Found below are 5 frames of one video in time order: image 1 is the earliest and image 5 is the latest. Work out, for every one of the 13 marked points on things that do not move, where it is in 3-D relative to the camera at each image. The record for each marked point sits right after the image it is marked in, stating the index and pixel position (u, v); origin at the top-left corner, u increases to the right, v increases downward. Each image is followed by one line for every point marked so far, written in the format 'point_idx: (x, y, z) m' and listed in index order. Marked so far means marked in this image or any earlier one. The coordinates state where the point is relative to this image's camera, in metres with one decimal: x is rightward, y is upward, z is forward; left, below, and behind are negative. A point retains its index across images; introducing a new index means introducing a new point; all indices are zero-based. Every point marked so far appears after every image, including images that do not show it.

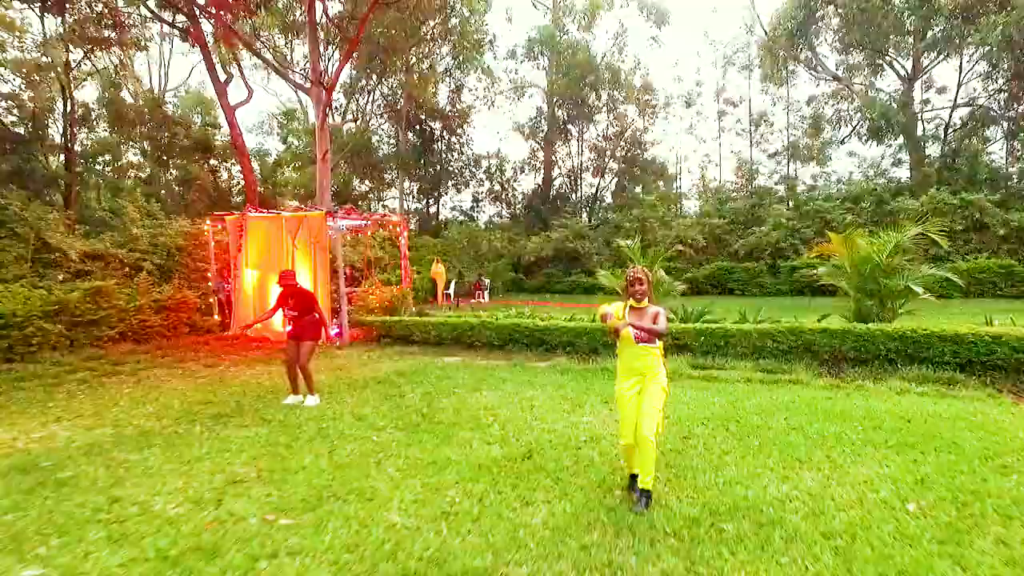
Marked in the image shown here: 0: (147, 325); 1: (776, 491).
0: (-5.5, -0.6, +11.6) m
1: (+1.3, -1.0, +3.8) m
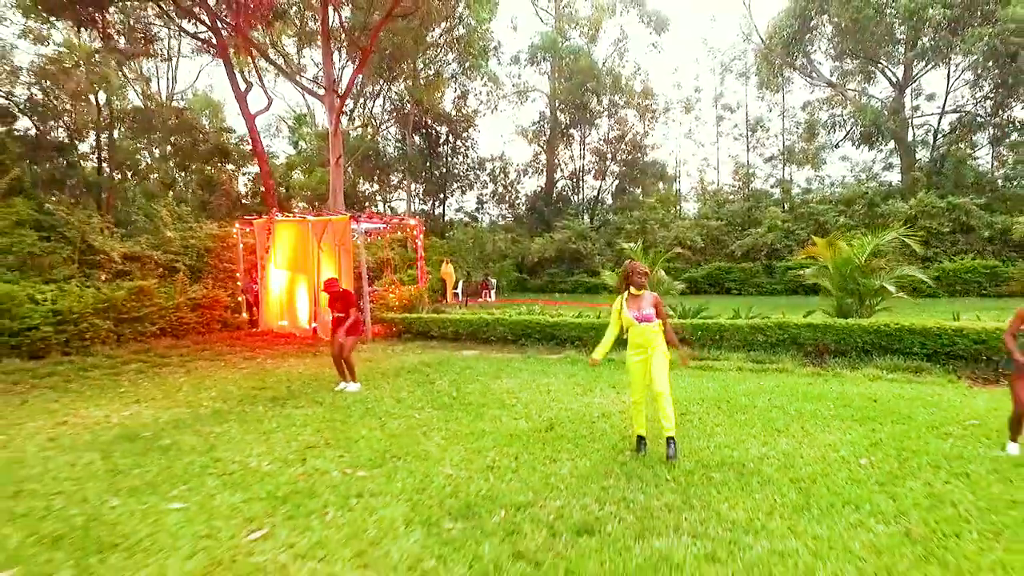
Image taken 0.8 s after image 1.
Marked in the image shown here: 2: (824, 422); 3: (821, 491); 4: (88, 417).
0: (-5.4, -0.5, +12.4) m
1: (+1.5, -1.0, +4.7) m
2: (+2.3, -1.0, +5.5) m
3: (+1.6, -1.0, +3.9) m
4: (-3.5, -1.1, +6.3) m
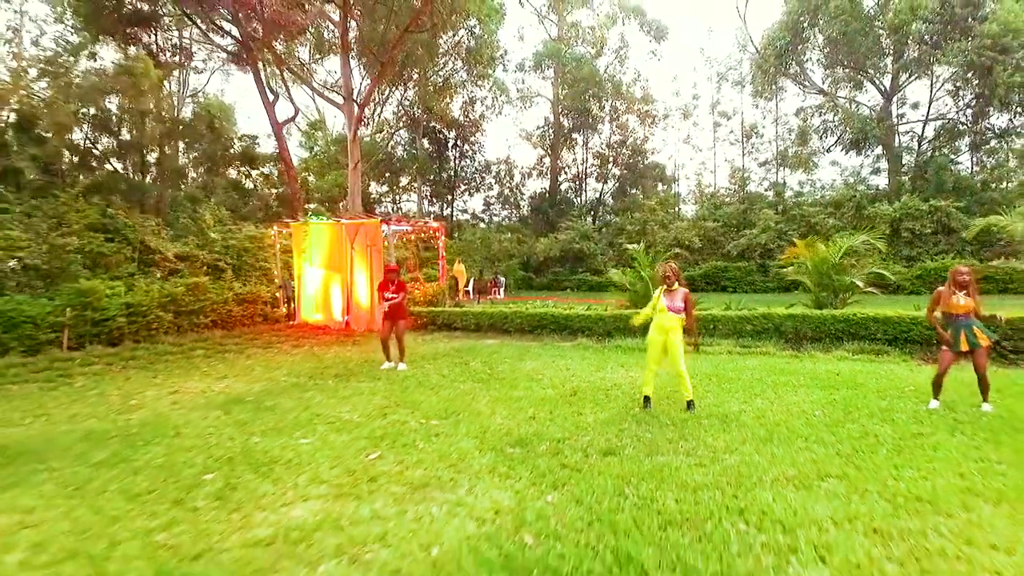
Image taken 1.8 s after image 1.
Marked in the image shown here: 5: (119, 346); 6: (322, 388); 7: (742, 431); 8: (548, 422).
0: (-5.1, -0.5, +13.8) m
1: (+1.8, -0.9, +6.1) m
2: (+2.5, -0.9, +6.9) m
3: (+1.9, -1.0, +5.2) m
4: (-3.2, -1.0, +7.6) m
5: (-5.8, -0.8, +11.3) m
6: (-1.9, -1.0, +7.5) m
7: (+1.6, -1.0, +5.2) m
8: (+0.3, -1.0, +5.7) m
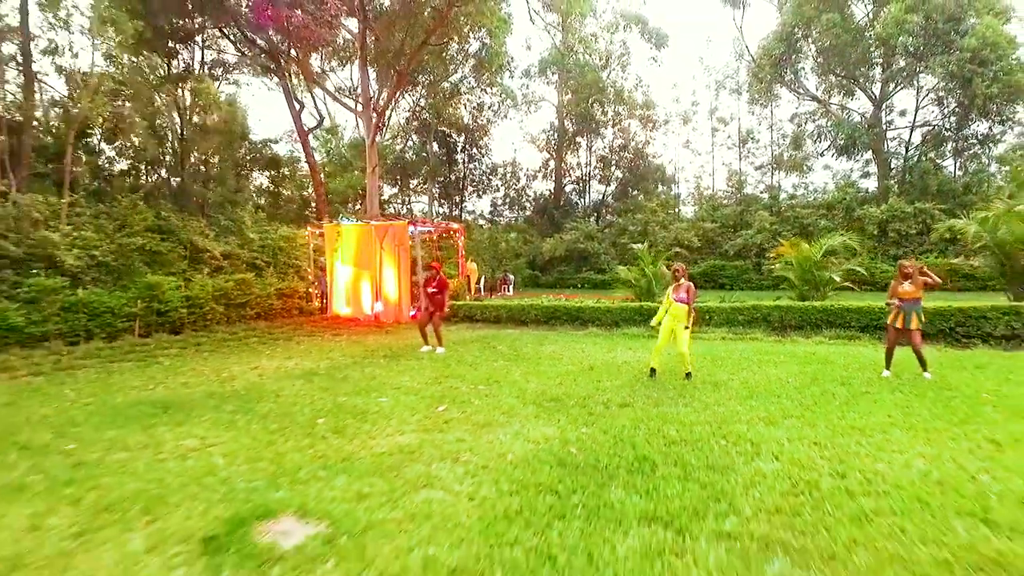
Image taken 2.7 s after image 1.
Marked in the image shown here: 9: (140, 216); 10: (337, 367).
0: (-4.8, -0.4, +15.2) m
1: (+2.1, -0.9, +7.4) m
2: (+2.8, -0.8, +8.3) m
3: (+2.2, -0.9, +6.6) m
4: (-2.9, -0.9, +9.0) m
5: (-5.5, -0.8, +12.7) m
6: (-1.6, -0.9, +8.9) m
7: (+1.9, -0.9, +6.6) m
8: (+0.6, -0.9, +7.1) m
9: (-6.9, +1.3, +14.1) m
10: (-2.0, -0.9, +8.7) m
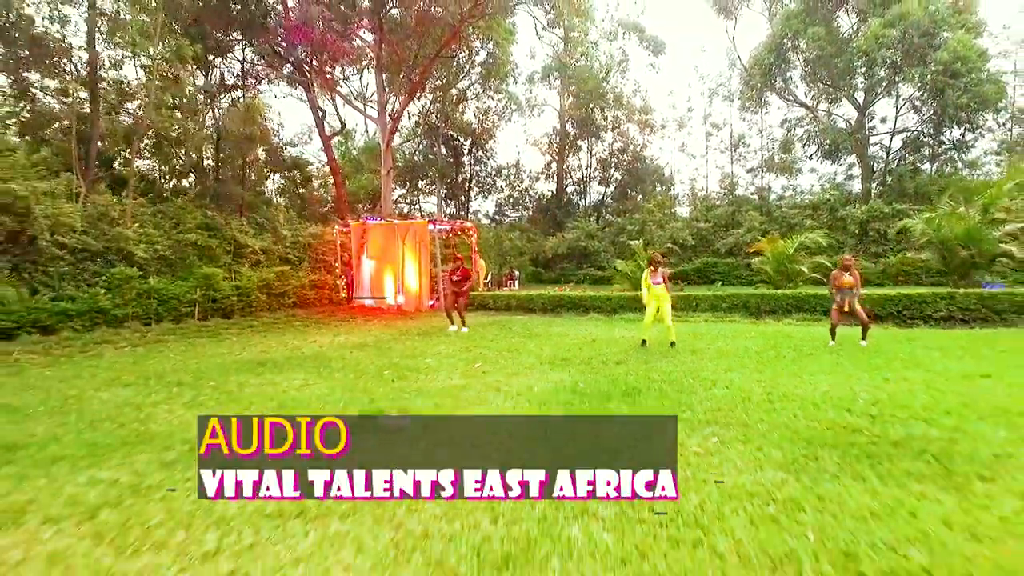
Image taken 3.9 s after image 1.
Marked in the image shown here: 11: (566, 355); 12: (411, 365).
0: (-4.6, -0.2, +16.9) m
1: (+2.3, -0.7, +9.2) m
2: (+3.1, -0.7, +10.0) m
3: (+2.4, -0.7, +8.3) m
4: (-2.7, -0.7, +10.7) m
5: (-5.3, -0.6, +14.4) m
6: (-1.4, -0.7, +10.6) m
7: (+2.1, -0.7, +8.3) m
8: (+0.8, -0.8, +8.8) m
9: (-6.7, +1.5, +15.8) m
10: (-1.8, -0.7, +10.4) m
11: (+0.6, -0.8, +8.6) m
12: (-1.1, -0.8, +7.9) m
